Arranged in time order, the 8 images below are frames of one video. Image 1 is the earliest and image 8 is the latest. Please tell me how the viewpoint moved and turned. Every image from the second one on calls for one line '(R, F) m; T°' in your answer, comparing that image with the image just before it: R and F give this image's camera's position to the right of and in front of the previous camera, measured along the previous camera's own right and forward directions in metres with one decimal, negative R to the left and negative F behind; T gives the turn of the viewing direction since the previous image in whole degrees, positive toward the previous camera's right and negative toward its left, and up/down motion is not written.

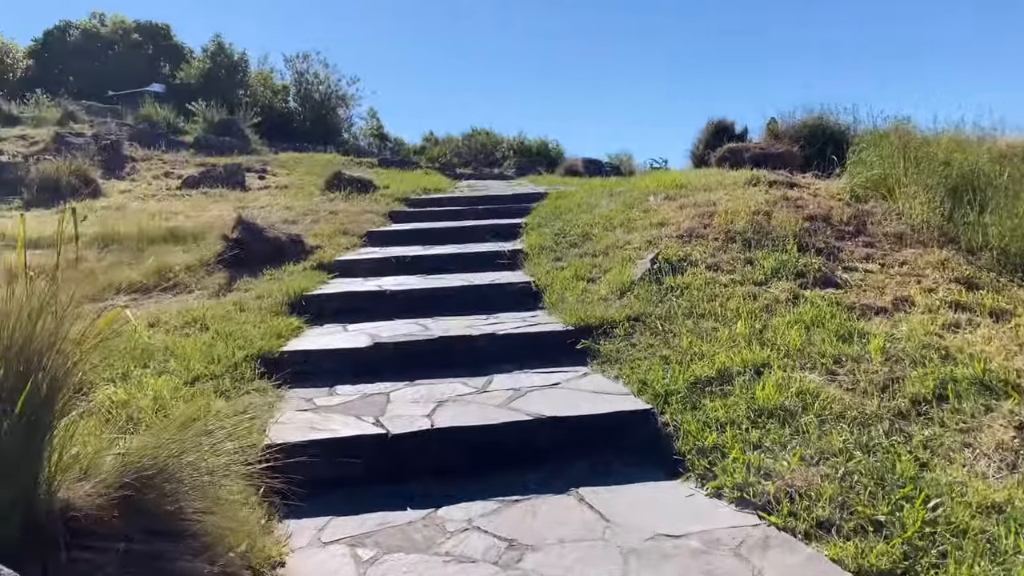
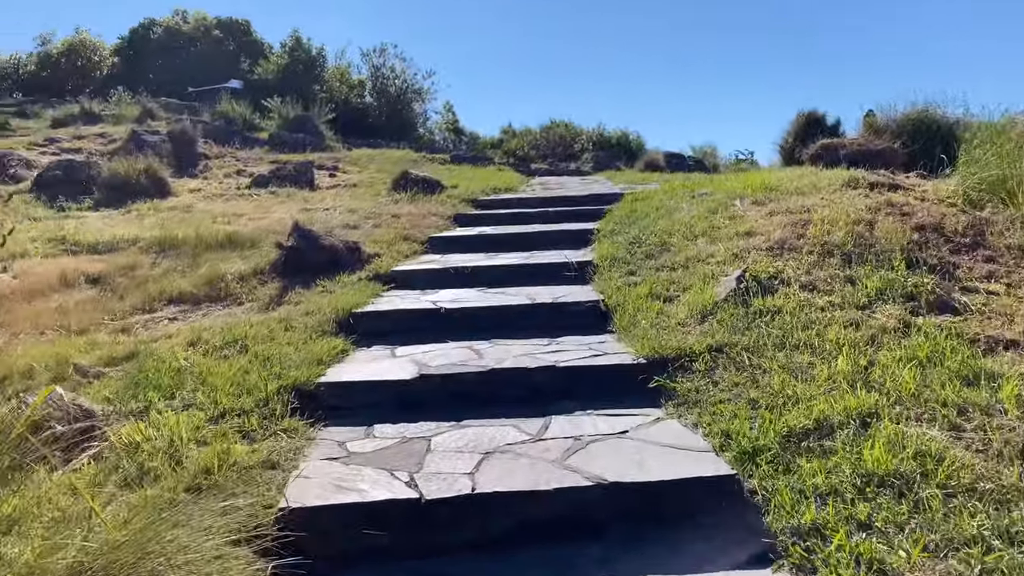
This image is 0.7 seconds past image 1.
(+0.1, +0.4) m; -5°
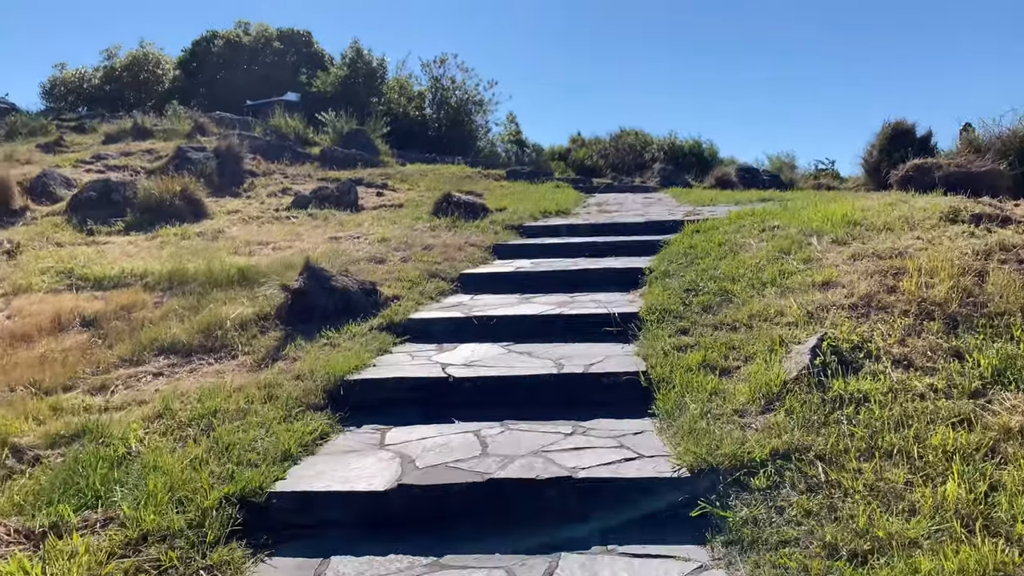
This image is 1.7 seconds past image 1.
(+0.2, +0.7) m; -5°
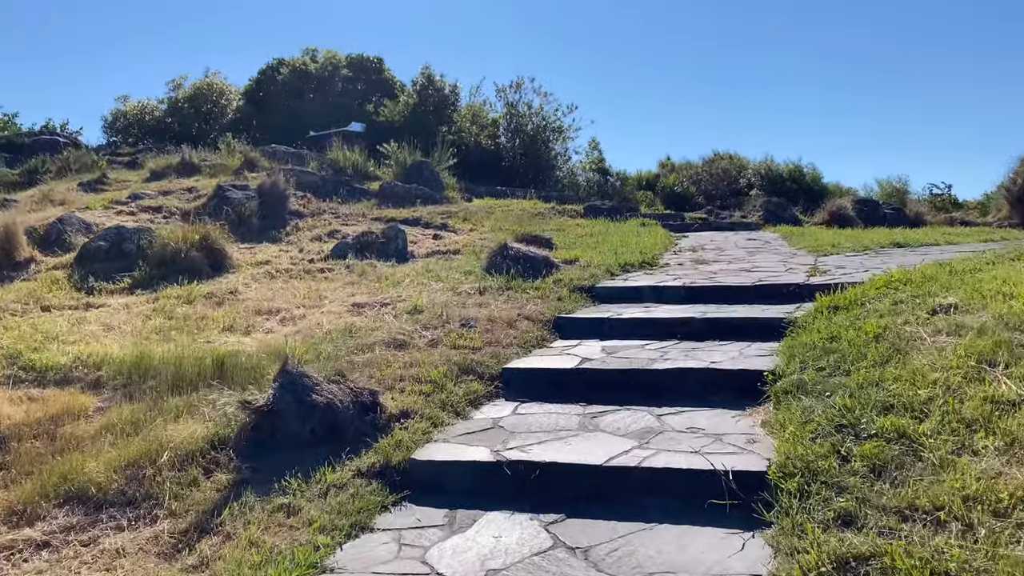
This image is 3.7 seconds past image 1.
(+0.1, +1.5) m; -6°
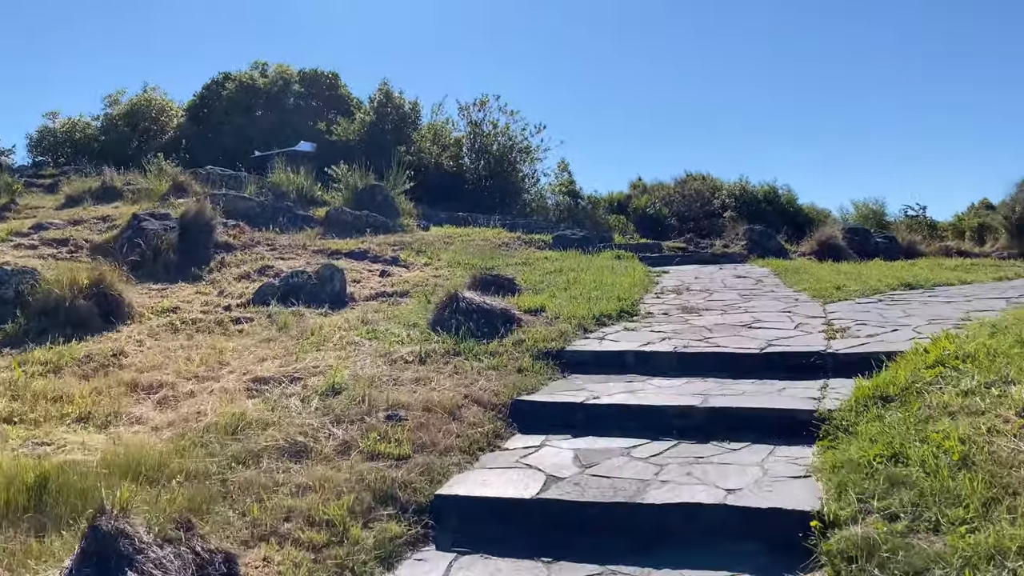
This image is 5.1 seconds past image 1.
(+0.1, +1.1) m; +2°
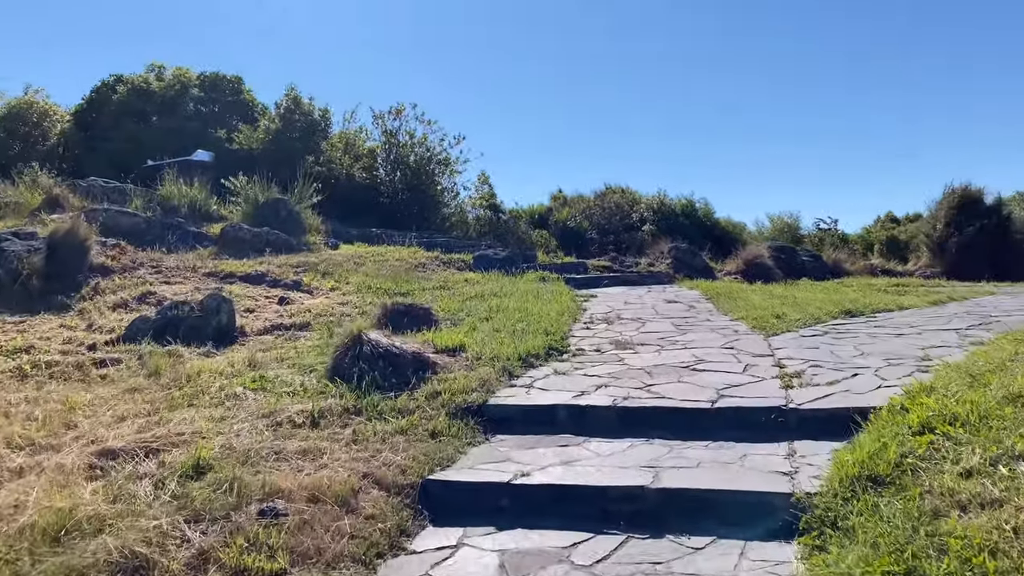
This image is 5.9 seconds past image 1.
(0.0, +0.7) m; +5°
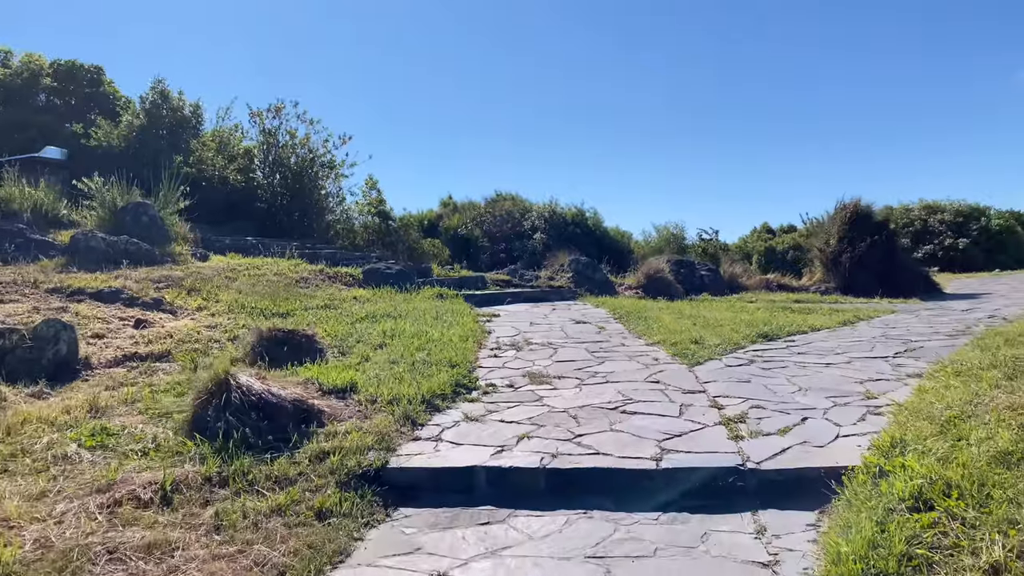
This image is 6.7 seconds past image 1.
(-0.1, +0.7) m; +8°
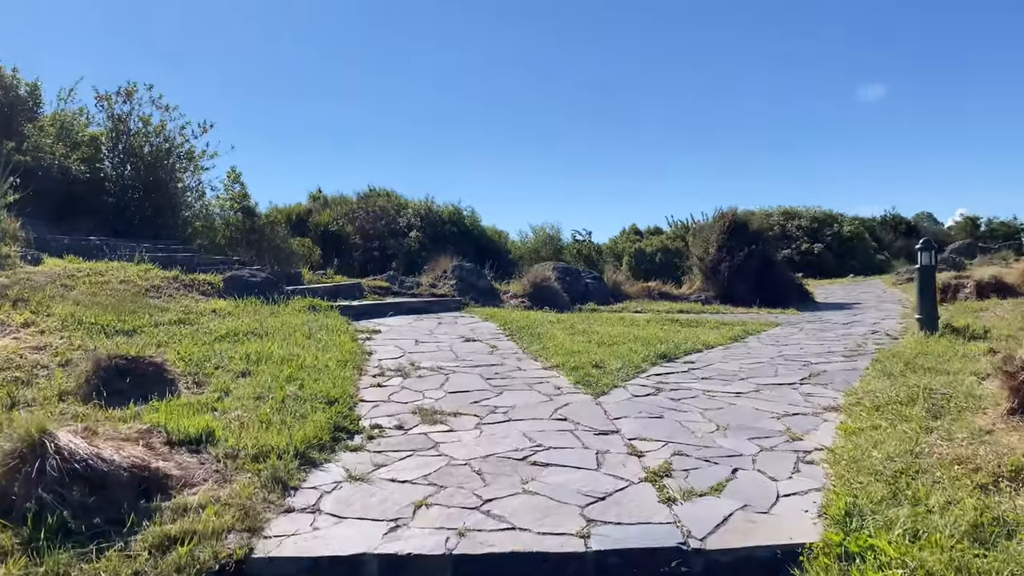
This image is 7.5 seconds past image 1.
(-0.1, +0.6) m; +9°
